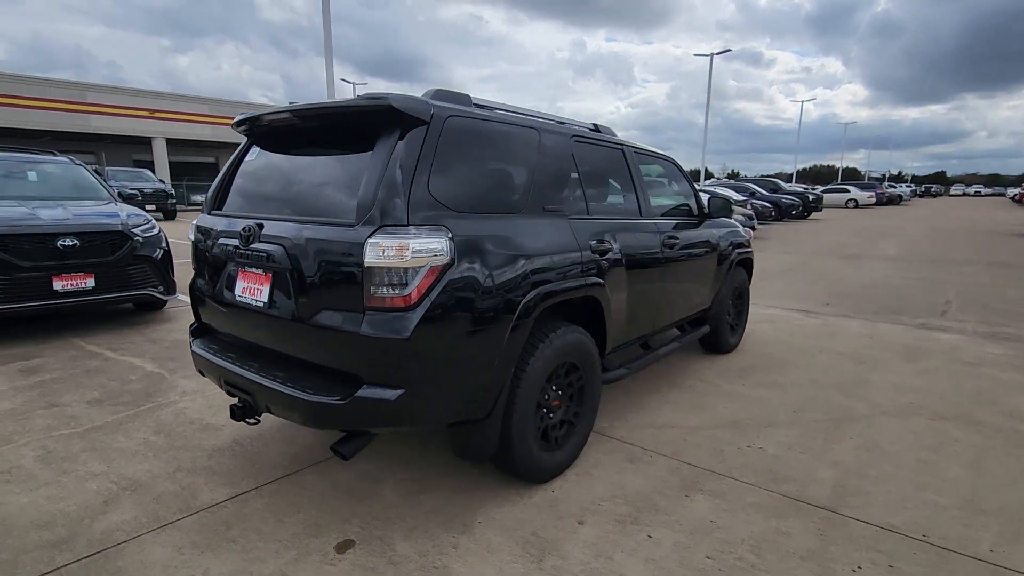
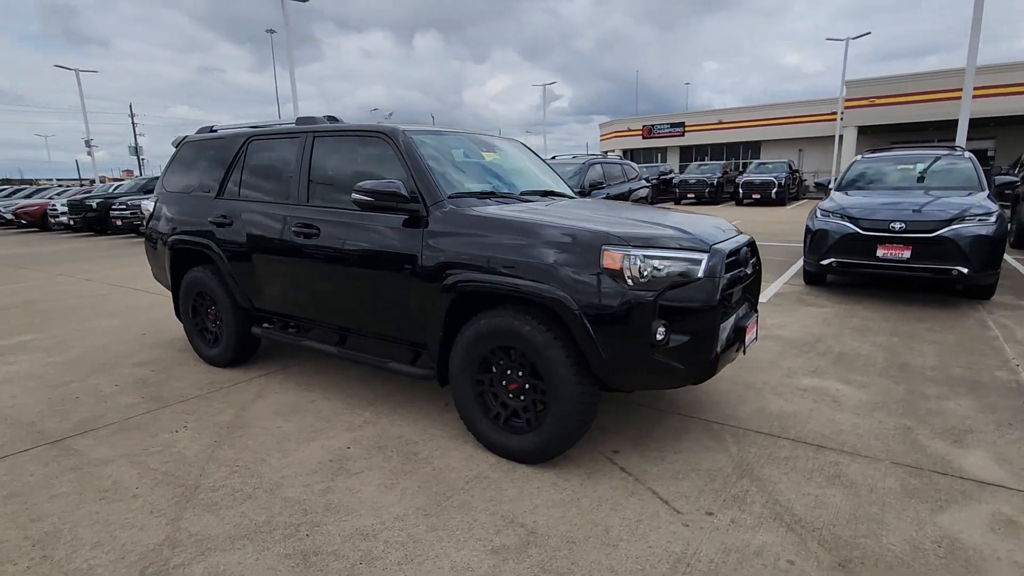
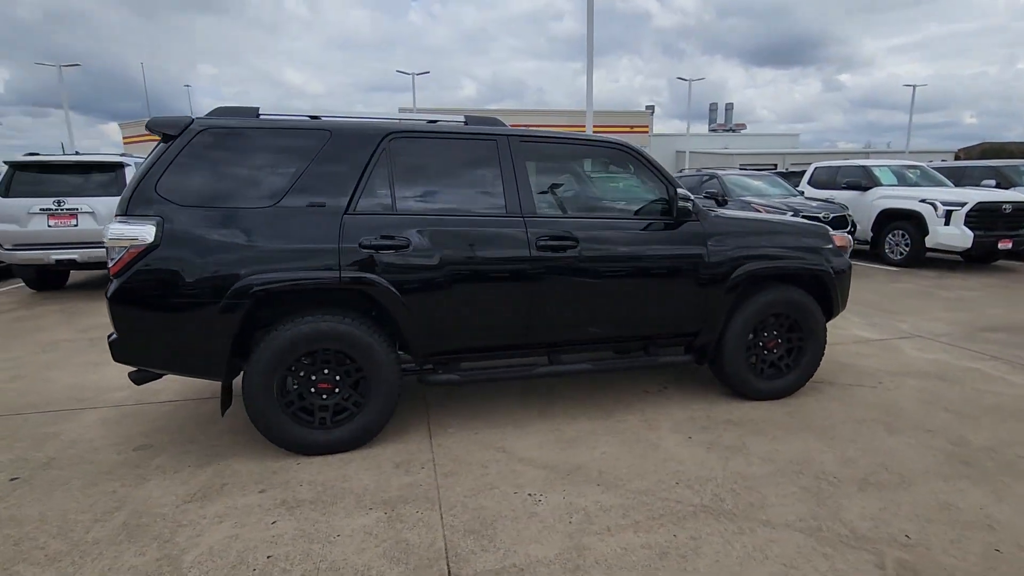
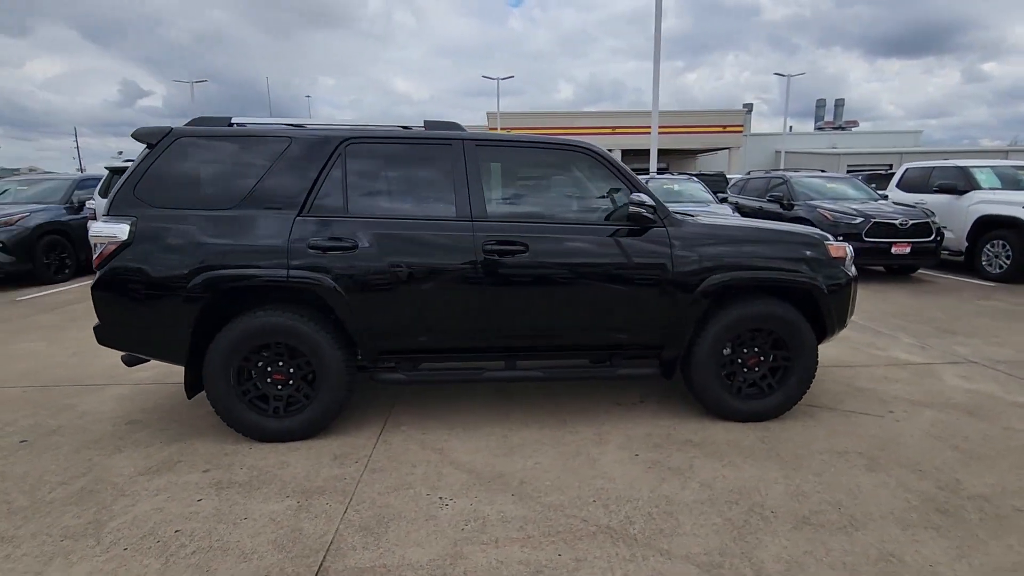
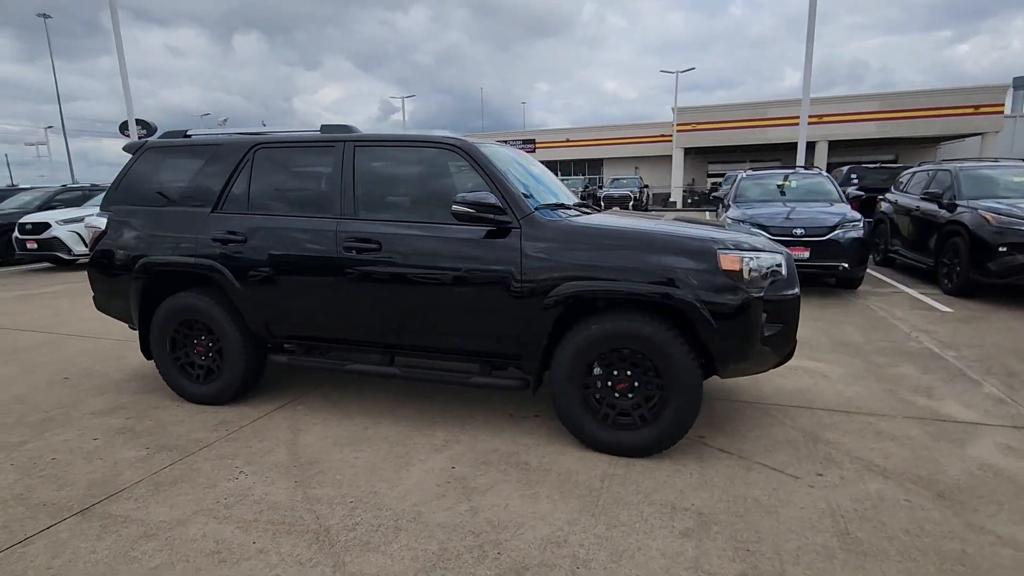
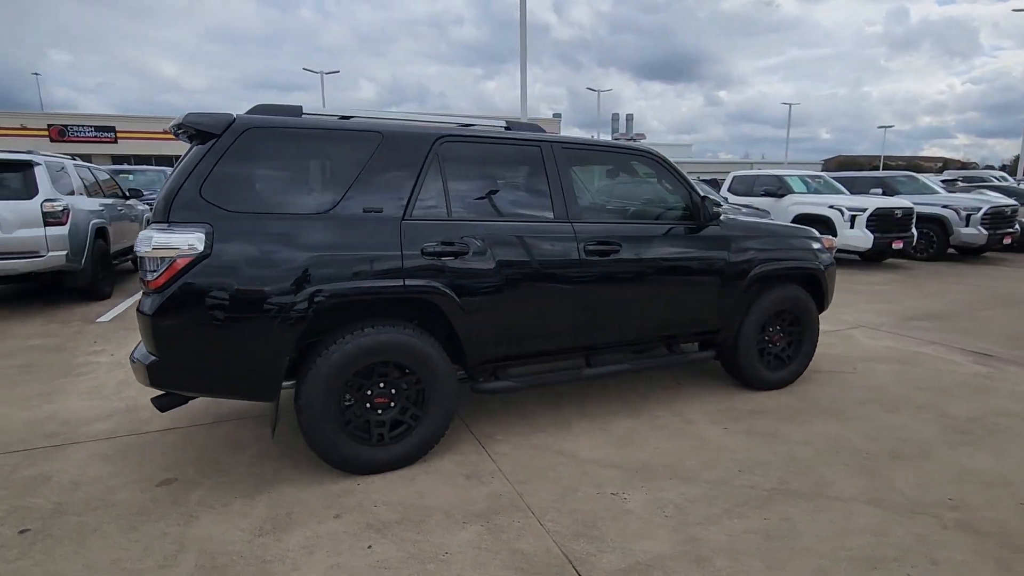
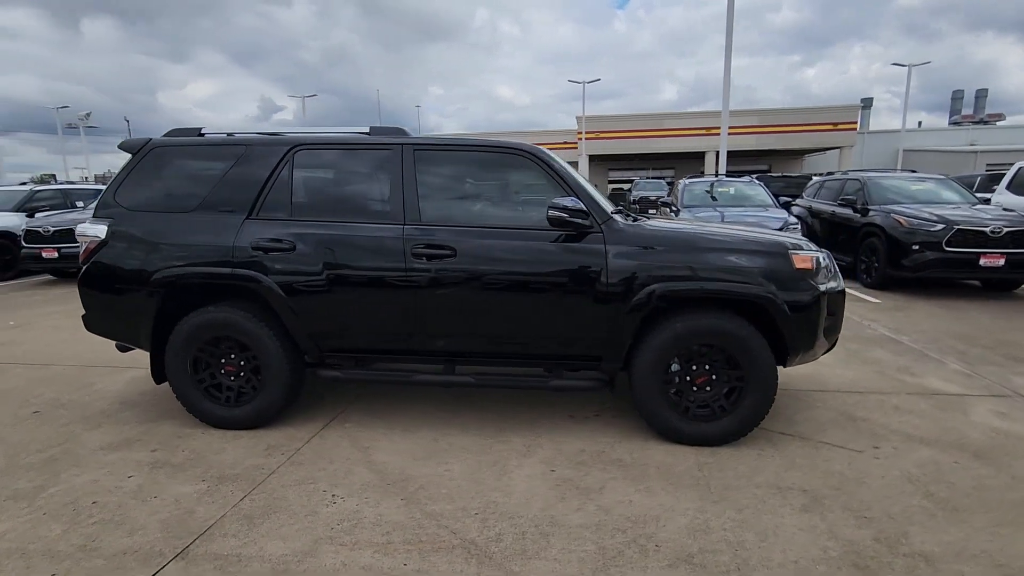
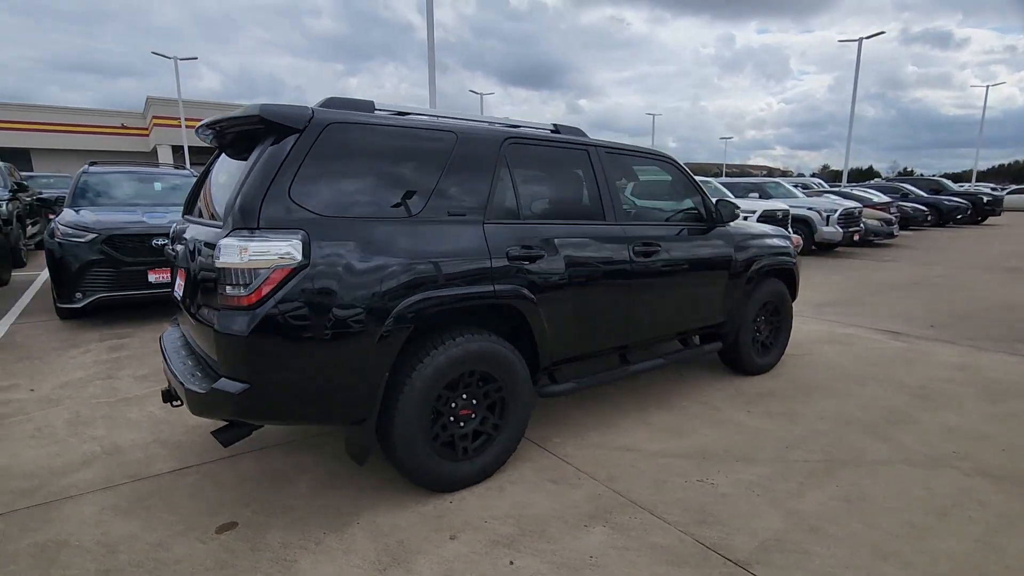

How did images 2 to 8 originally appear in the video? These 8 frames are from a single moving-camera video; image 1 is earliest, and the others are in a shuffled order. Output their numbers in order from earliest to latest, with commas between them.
8, 6, 3, 4, 7, 5, 2
